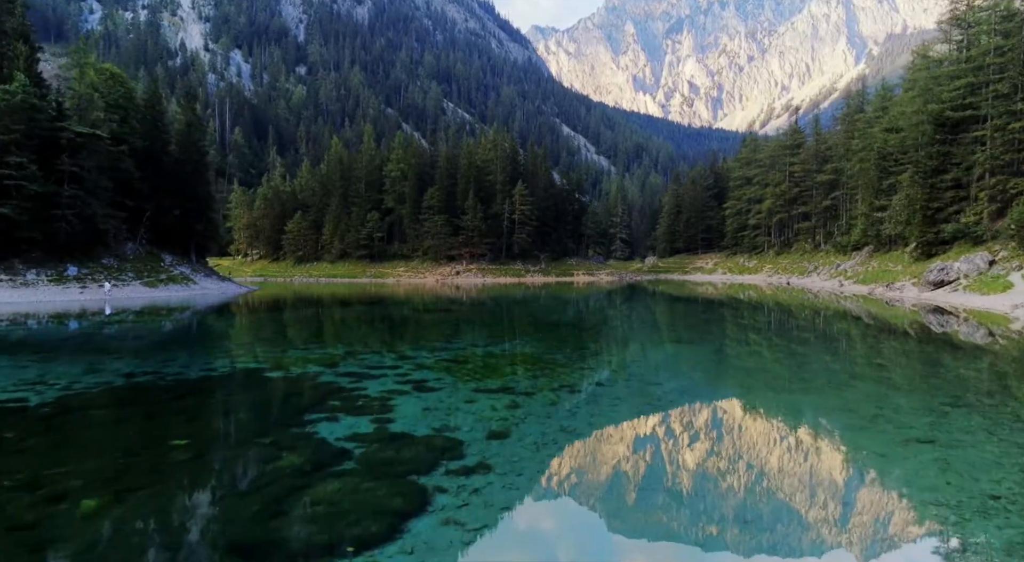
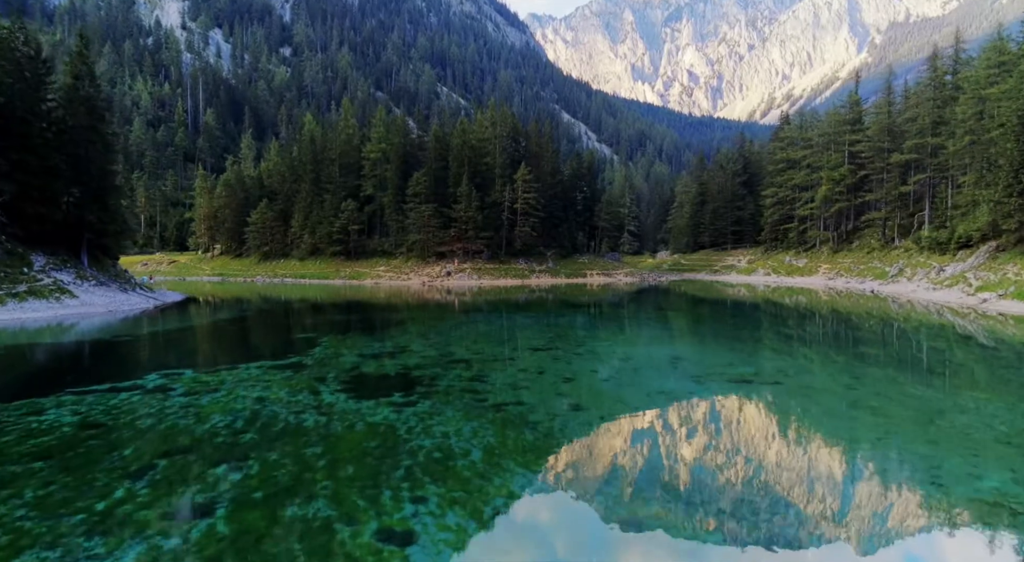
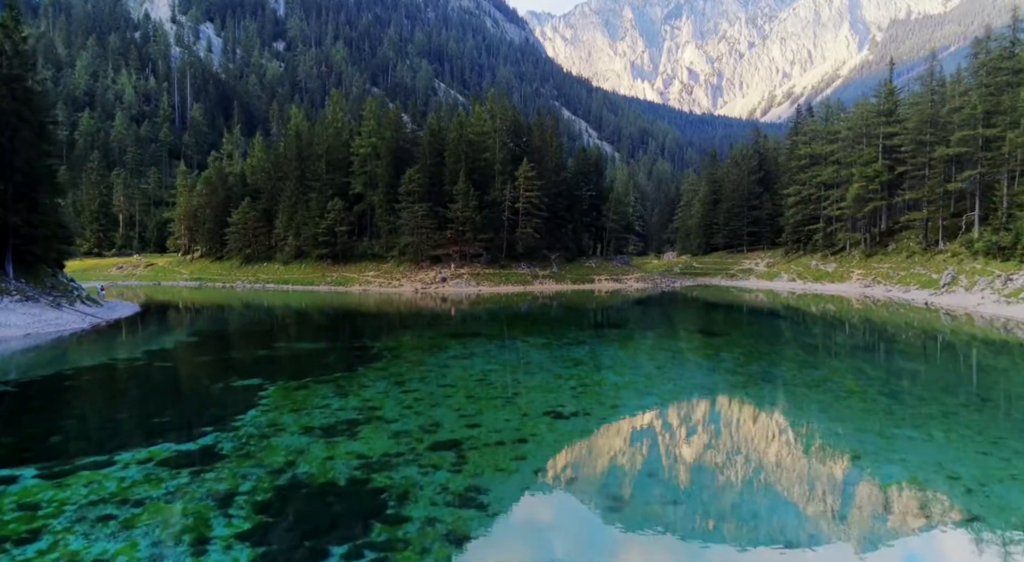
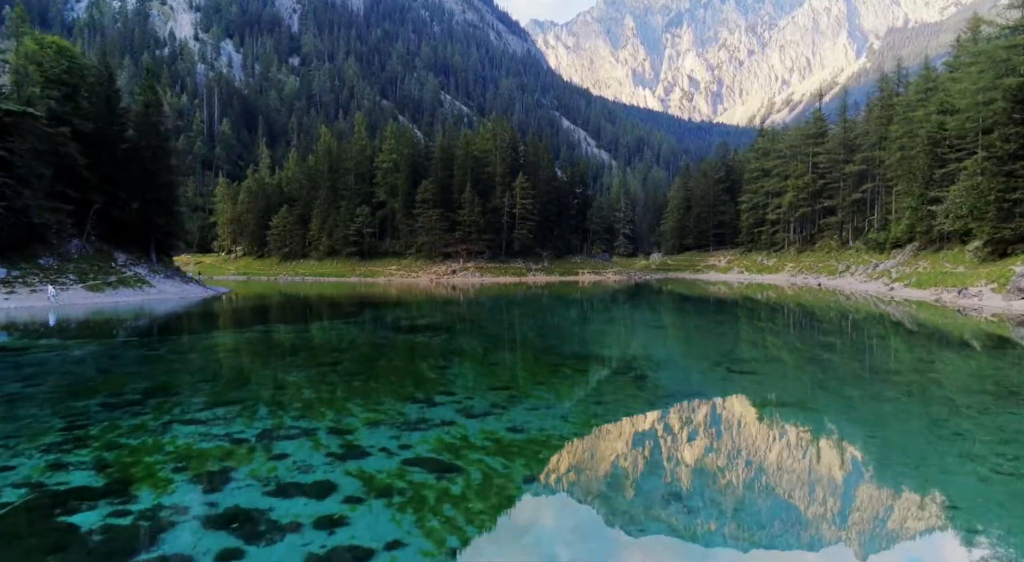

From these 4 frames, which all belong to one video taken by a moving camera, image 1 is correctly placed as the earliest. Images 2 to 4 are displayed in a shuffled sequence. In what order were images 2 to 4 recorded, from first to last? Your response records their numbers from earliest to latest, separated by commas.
4, 2, 3
